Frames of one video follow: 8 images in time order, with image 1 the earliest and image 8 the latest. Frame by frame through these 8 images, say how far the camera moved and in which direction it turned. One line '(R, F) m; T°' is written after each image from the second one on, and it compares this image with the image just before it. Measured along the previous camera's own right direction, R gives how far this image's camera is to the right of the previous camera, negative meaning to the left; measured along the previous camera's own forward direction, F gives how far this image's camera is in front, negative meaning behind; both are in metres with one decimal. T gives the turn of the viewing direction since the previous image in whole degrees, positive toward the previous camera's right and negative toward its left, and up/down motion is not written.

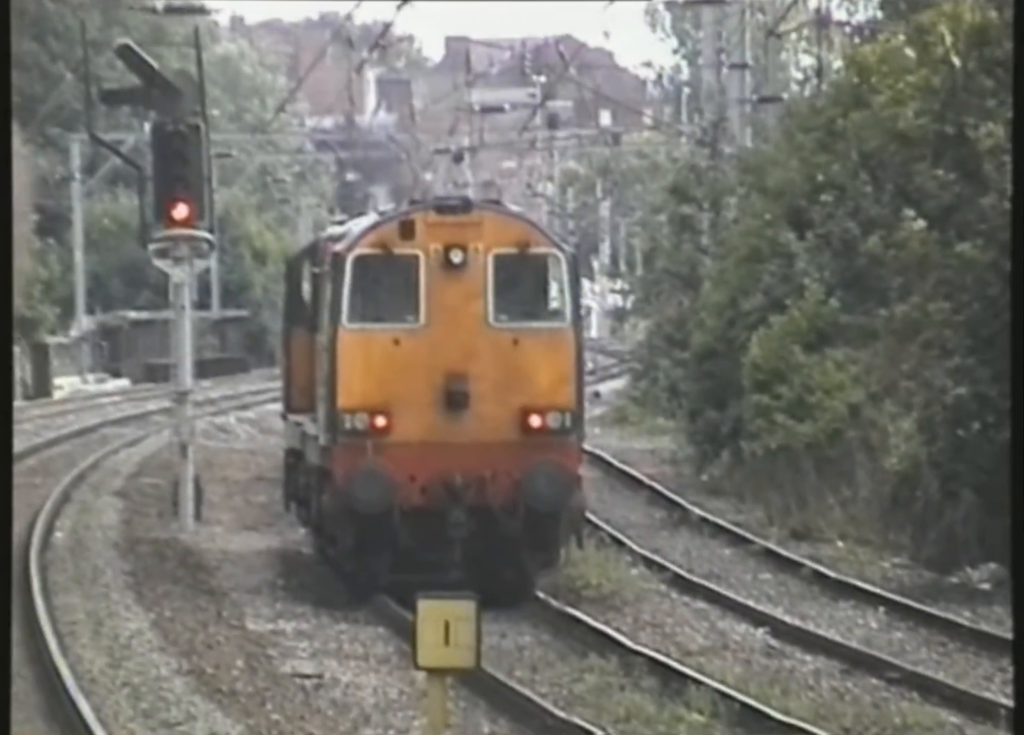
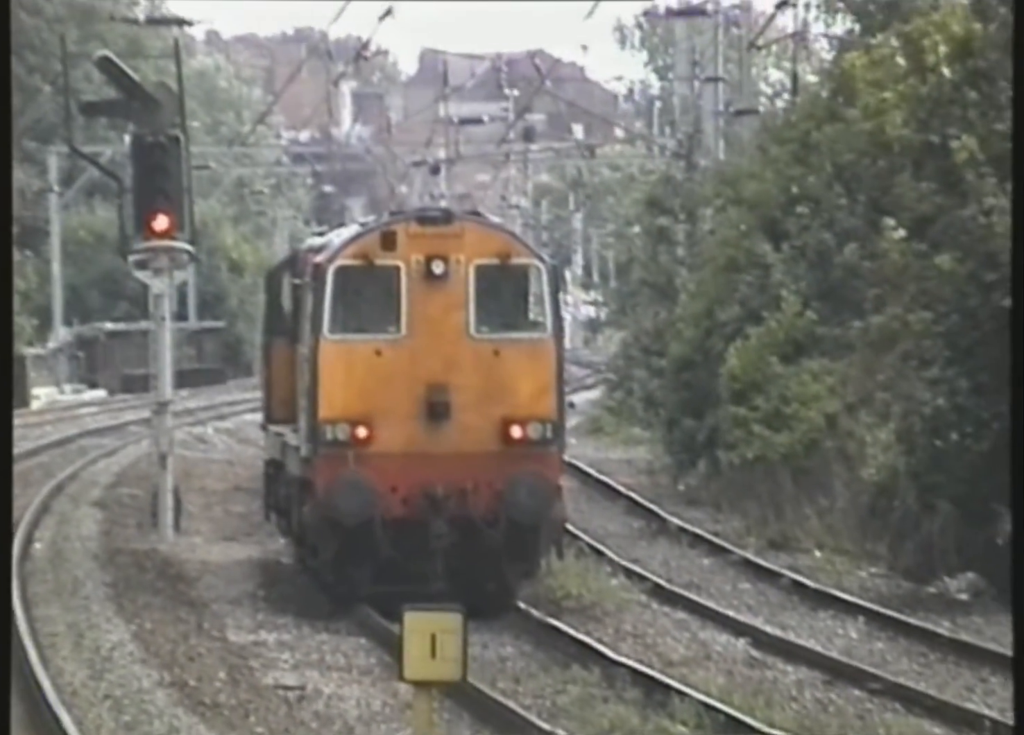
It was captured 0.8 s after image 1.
(+0.1, 0.0) m; 0°
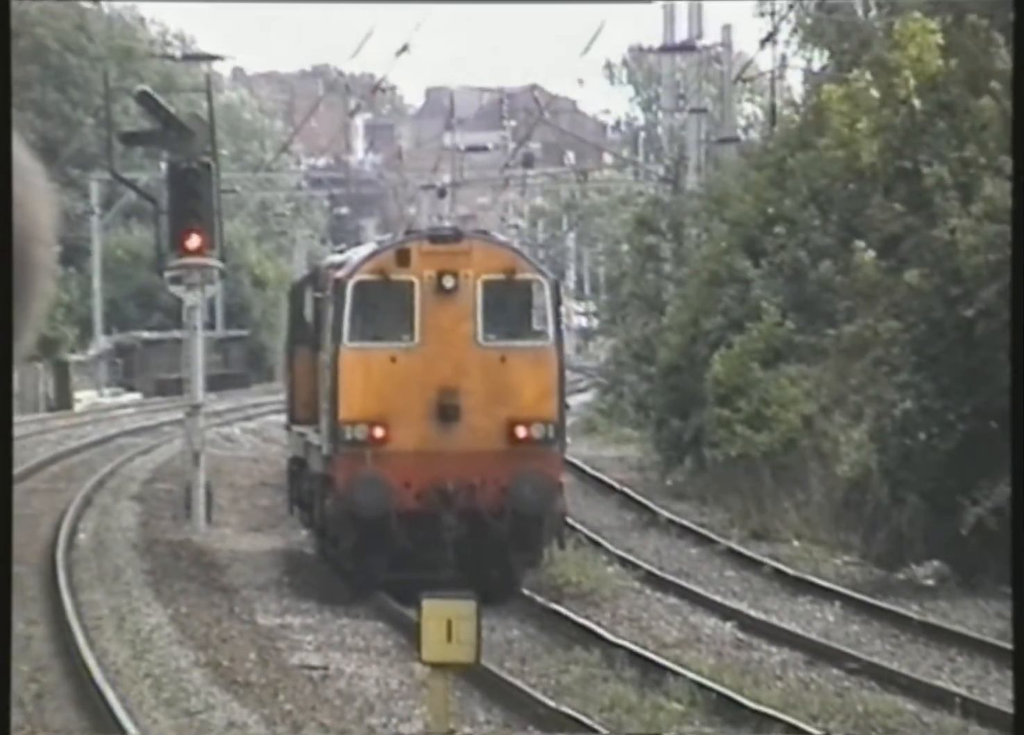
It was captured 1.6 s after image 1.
(+0.2, -0.7) m; -1°
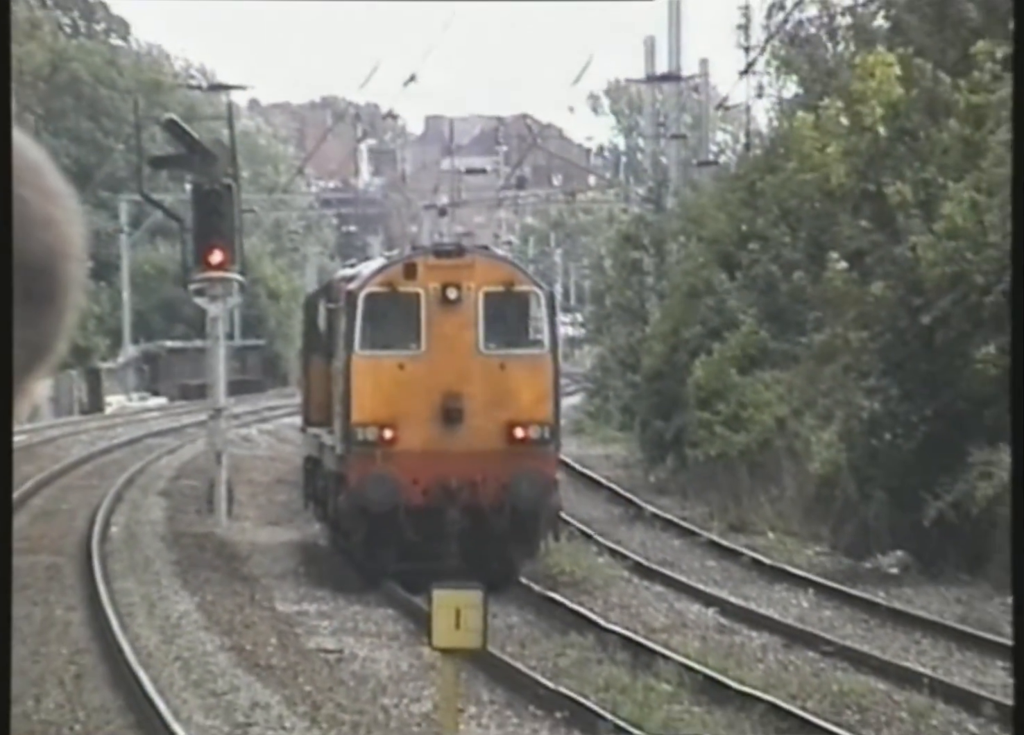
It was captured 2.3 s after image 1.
(+0.2, -0.7) m; -1°
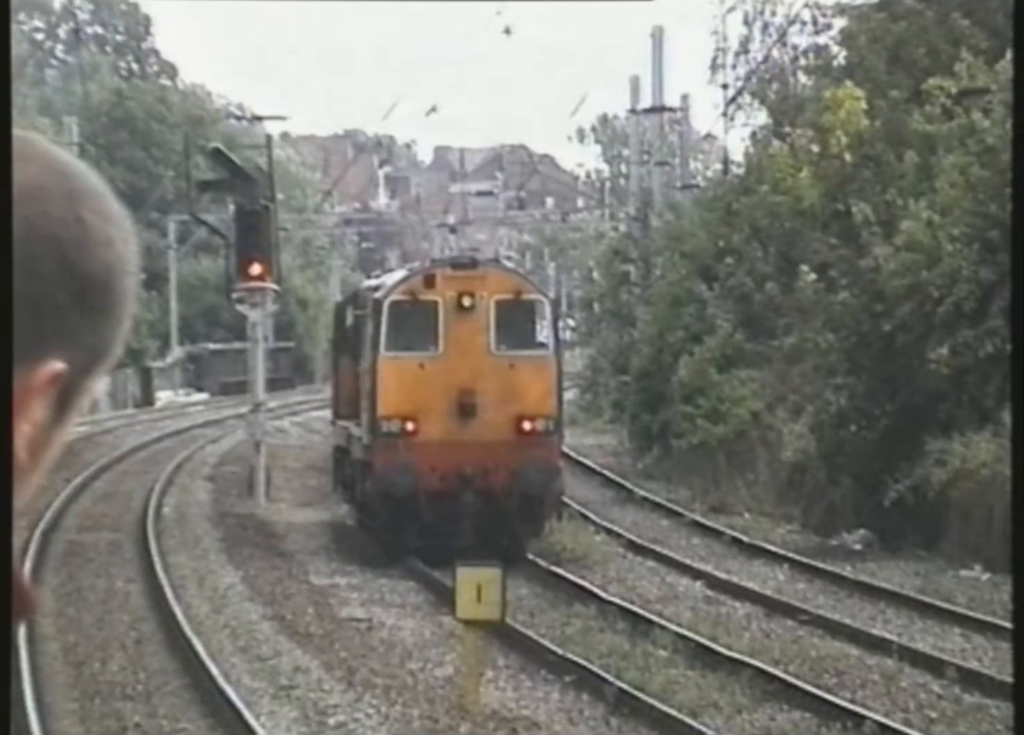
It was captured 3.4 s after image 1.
(+0.4, -1.2) m; -2°
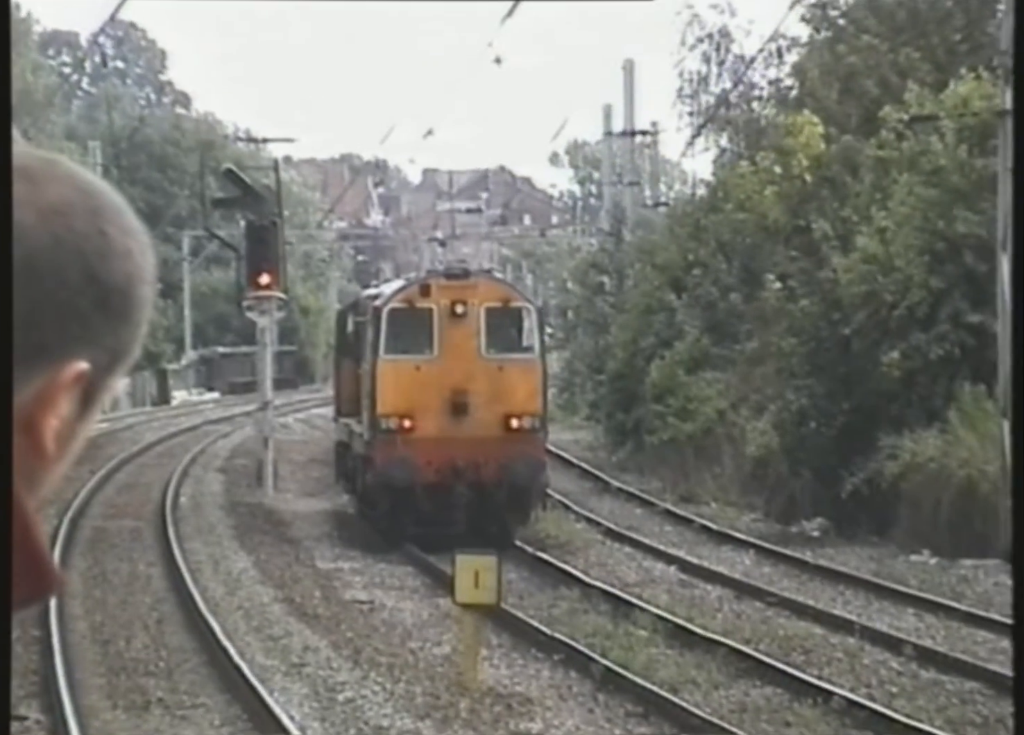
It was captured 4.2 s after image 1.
(+0.3, -1.0) m; -1°
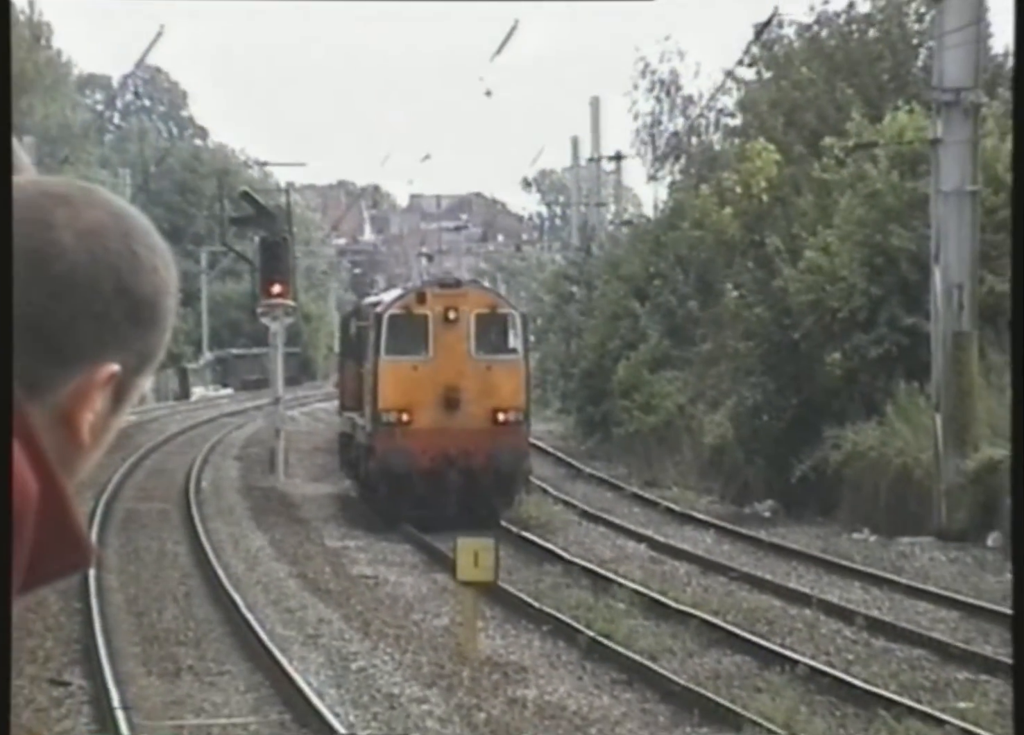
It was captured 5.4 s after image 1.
(+0.6, -1.4) m; -2°
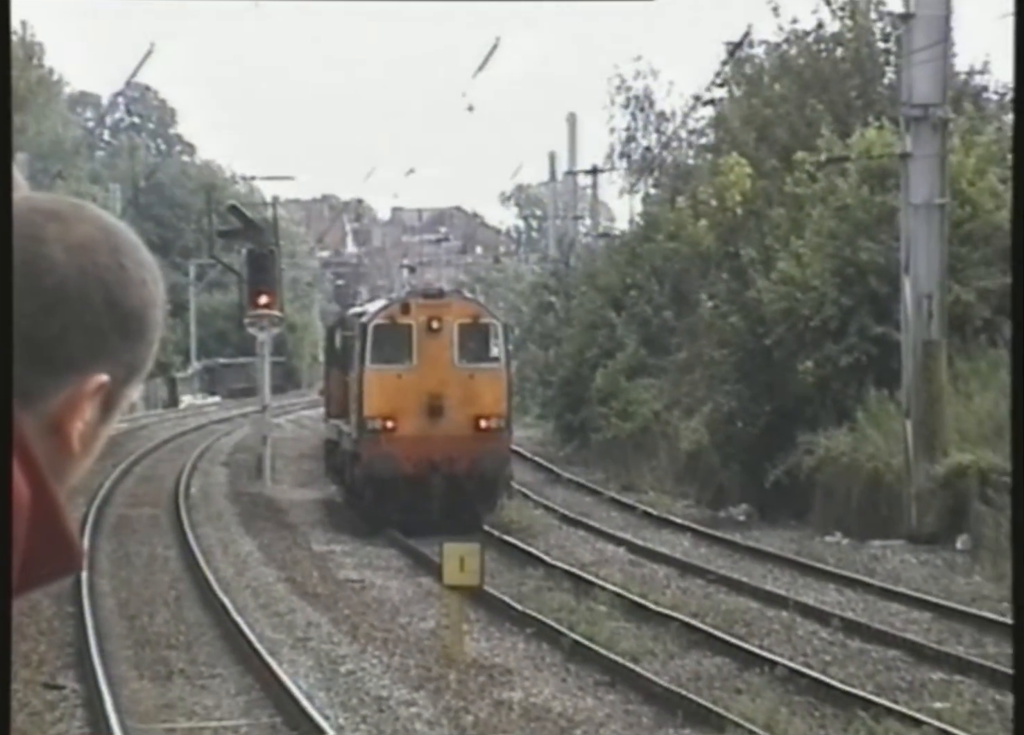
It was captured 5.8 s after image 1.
(+0.2, -0.3) m; 0°
